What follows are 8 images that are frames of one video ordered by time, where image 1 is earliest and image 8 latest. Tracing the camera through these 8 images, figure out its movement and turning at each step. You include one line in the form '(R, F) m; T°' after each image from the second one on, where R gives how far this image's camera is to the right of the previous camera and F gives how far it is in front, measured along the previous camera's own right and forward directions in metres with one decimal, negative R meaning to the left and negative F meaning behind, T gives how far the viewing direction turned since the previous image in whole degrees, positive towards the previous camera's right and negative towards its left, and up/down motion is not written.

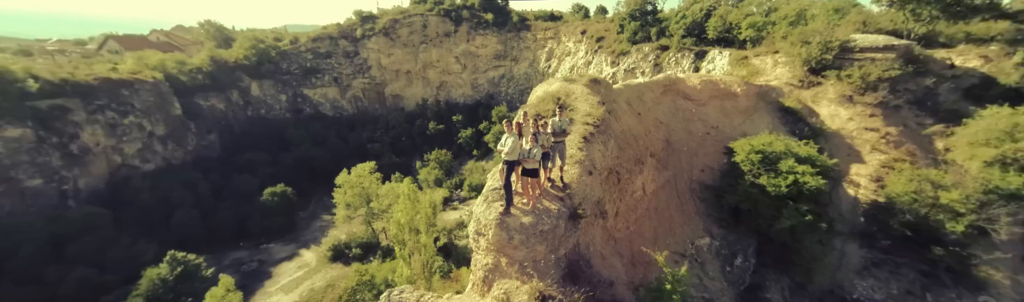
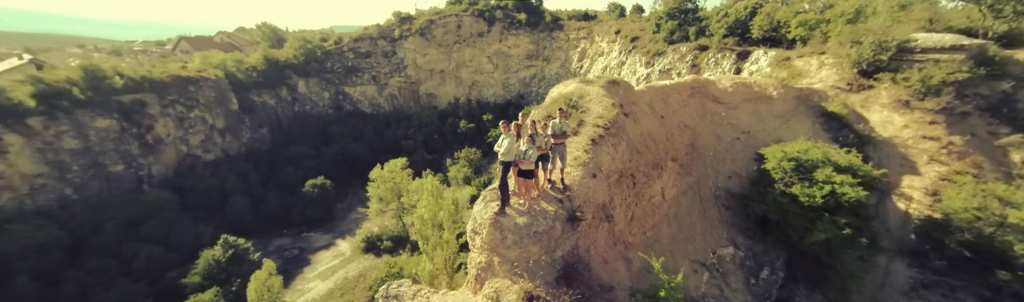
(+0.4, -0.1) m; -5°
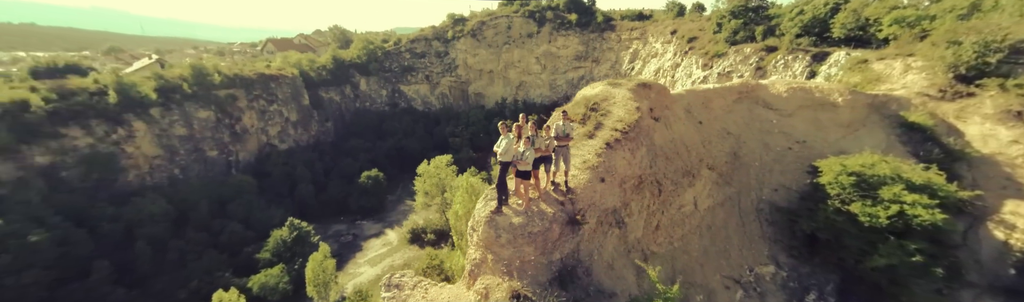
(+0.6, -0.1) m; -8°
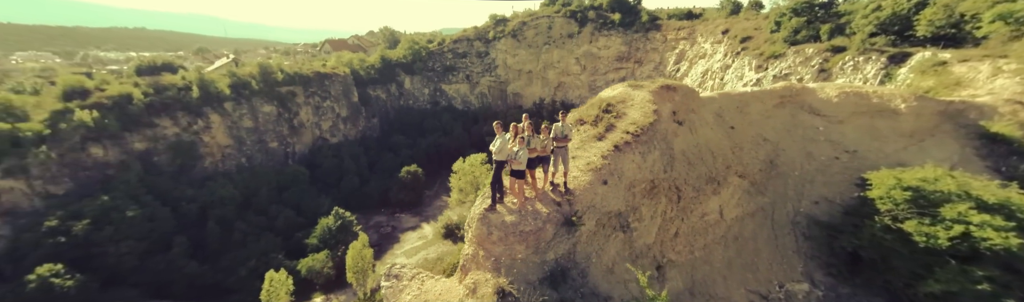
(+0.5, -0.1) m; -7°
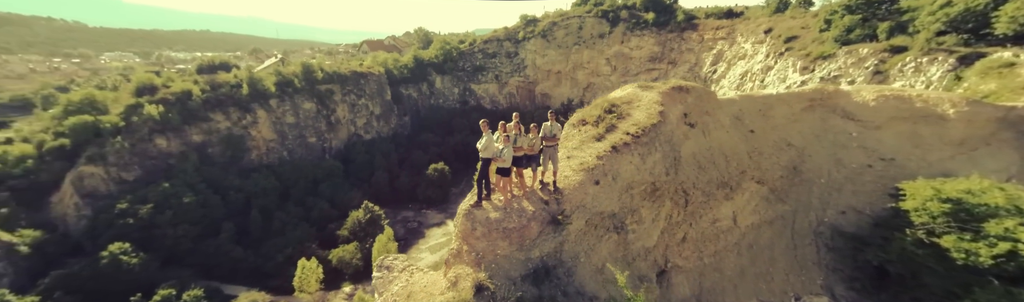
(+0.5, -0.1) m; -5°
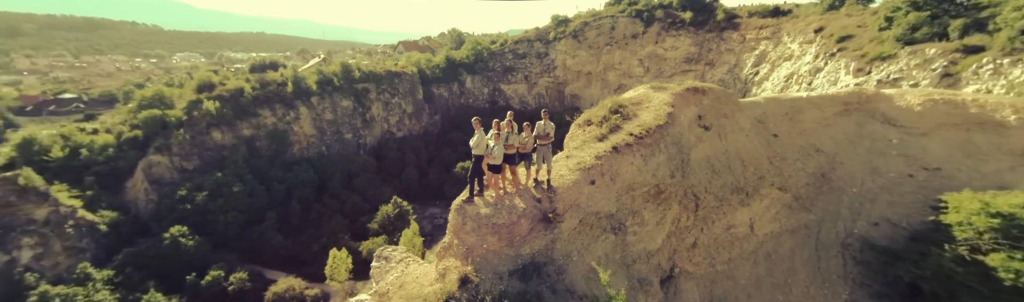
(+0.5, -0.1) m; -5°
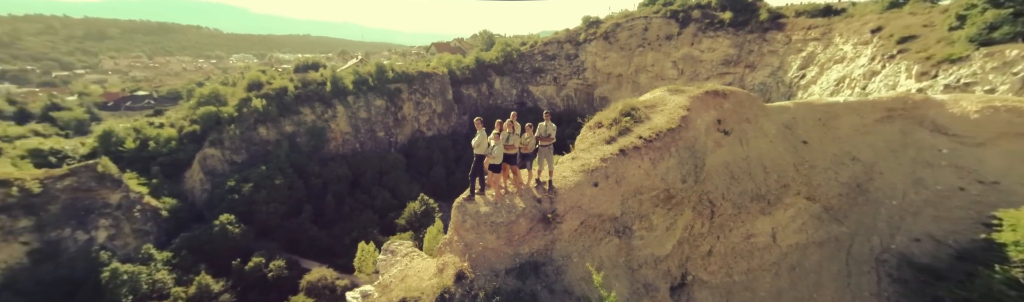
(+0.4, 0.0) m; -5°
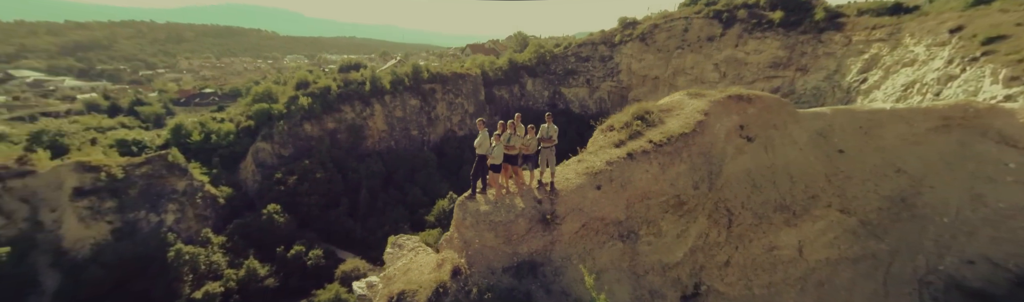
(+0.4, 0.0) m; -5°
